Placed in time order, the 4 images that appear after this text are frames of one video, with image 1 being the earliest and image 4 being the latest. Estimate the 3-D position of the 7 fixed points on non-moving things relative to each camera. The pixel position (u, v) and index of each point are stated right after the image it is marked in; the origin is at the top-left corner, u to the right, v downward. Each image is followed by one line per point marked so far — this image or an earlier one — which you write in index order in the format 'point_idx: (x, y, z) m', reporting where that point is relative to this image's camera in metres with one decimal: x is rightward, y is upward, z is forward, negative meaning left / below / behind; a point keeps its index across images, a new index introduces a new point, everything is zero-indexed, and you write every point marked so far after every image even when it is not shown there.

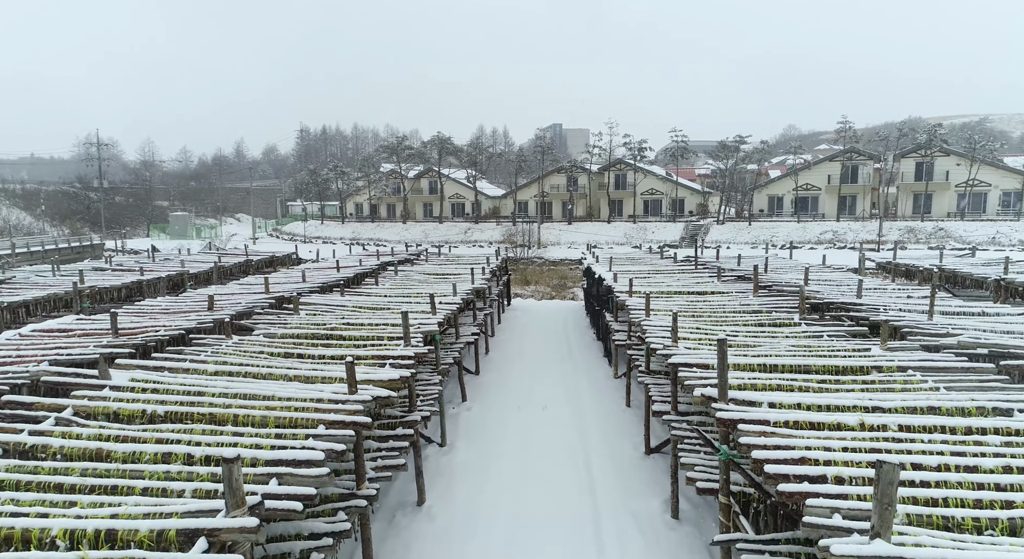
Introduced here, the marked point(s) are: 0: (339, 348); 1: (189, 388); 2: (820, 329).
0: (-2.2, -0.9, +7.3) m
1: (-3.2, -1.1, +5.5) m
2: (+4.4, -0.7, +8.1) m
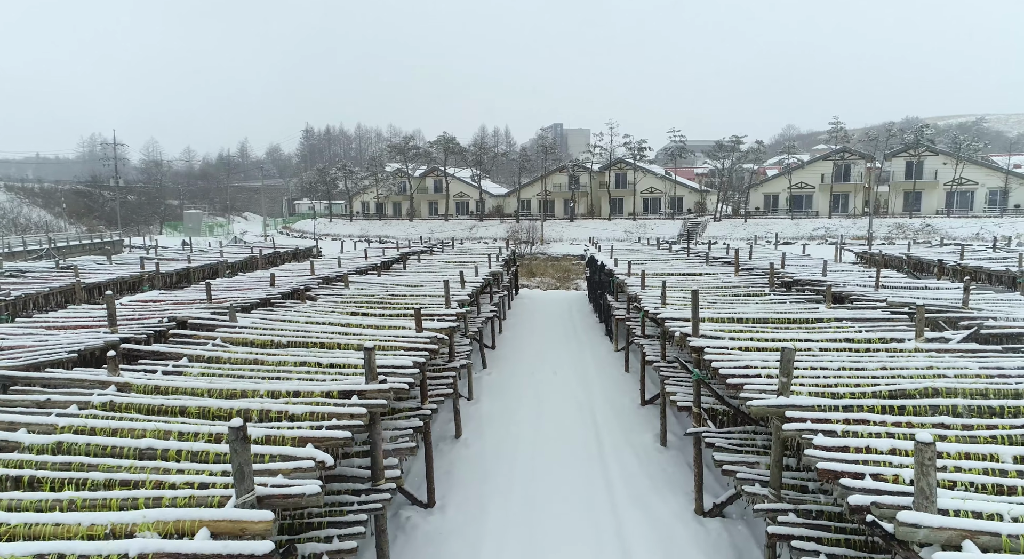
0: (-1.9, -0.5, +9.1) m
1: (-2.8, -0.6, +7.3) m
2: (+4.8, -0.3, +9.9) m
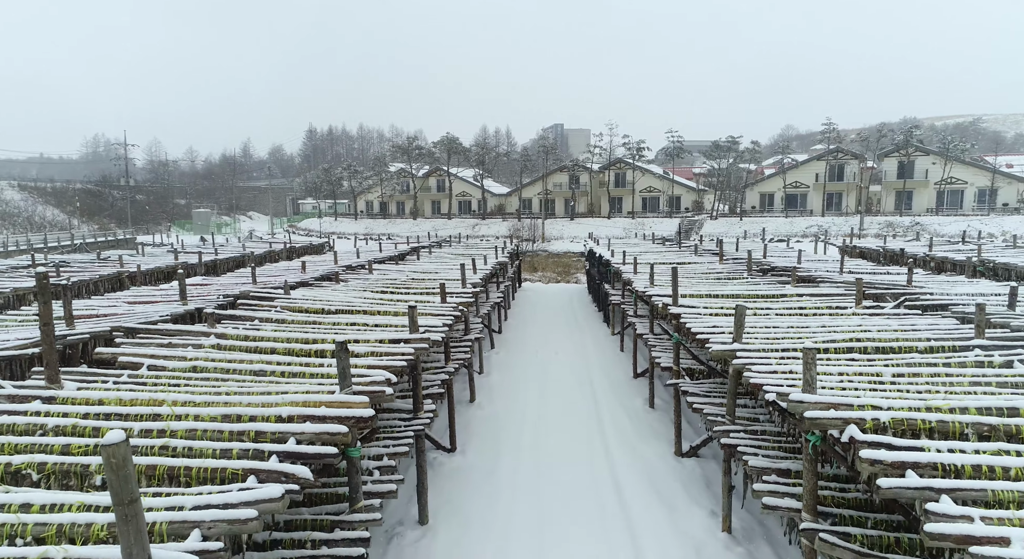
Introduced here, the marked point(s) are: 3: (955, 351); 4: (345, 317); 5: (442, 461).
0: (-1.7, -0.2, +10.5) m
1: (-2.7, -0.3, +8.7) m
2: (+4.9, 0.0, +11.3) m
3: (+4.5, -0.7, +5.7) m
4: (-2.2, -0.5, +7.5) m
5: (-1.1, -2.8, +8.6) m
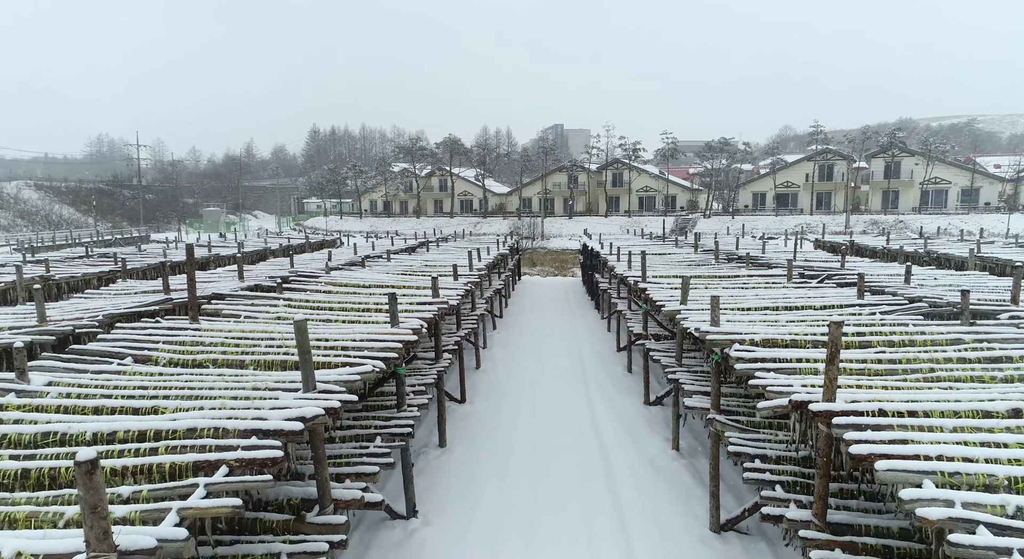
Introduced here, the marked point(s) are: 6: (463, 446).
0: (-1.7, +0.2, +12.5) m
1: (-2.7, 0.0, +10.7) m
2: (+4.9, +0.4, +13.3) m
3: (+4.4, -0.4, +7.7) m
4: (-2.2, -0.2, +9.5) m
5: (-1.1, -2.4, +10.6) m
6: (-0.8, -2.6, +9.0) m
